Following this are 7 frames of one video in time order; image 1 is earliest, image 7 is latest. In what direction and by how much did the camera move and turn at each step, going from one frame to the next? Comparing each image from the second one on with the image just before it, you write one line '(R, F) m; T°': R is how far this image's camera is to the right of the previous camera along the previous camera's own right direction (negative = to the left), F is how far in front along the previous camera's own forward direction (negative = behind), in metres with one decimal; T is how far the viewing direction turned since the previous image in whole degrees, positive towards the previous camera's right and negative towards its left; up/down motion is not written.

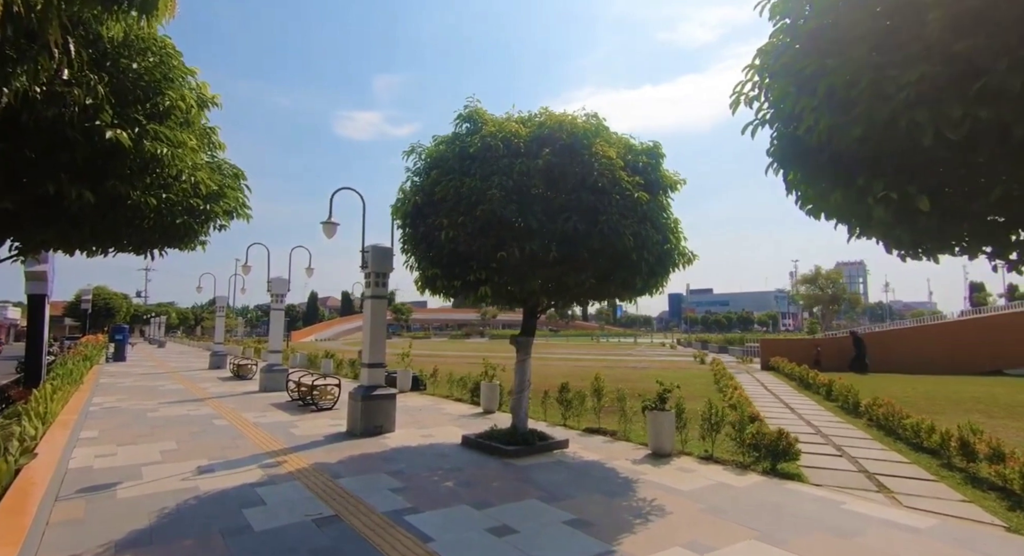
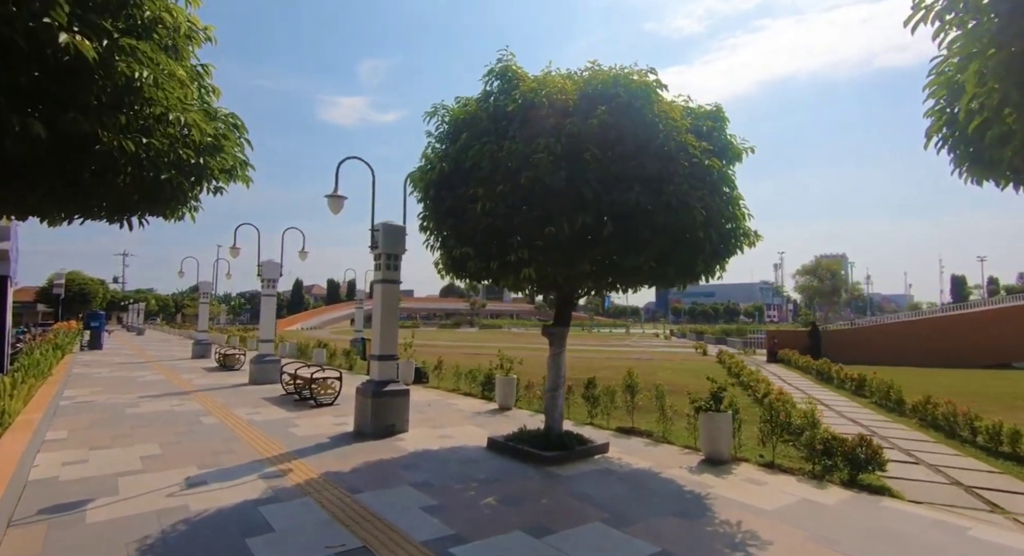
(-0.7, +1.1) m; +1°
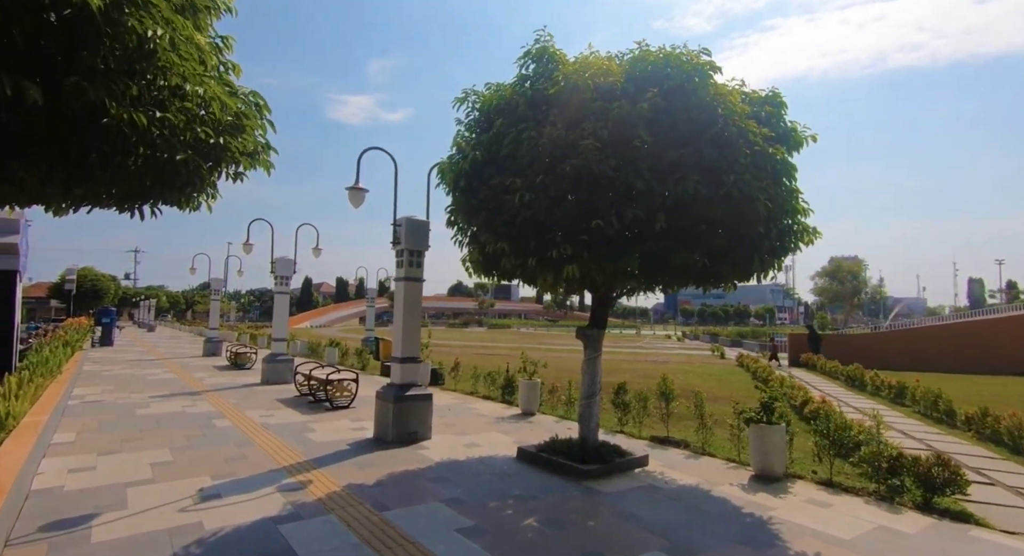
(-0.3, +0.5) m; -1°
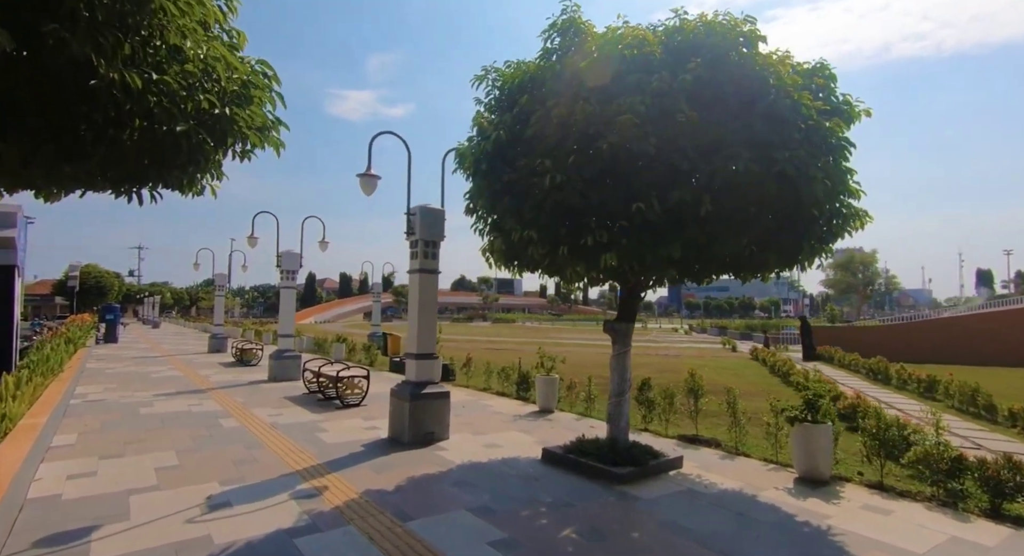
(-0.3, +0.4) m; 0°
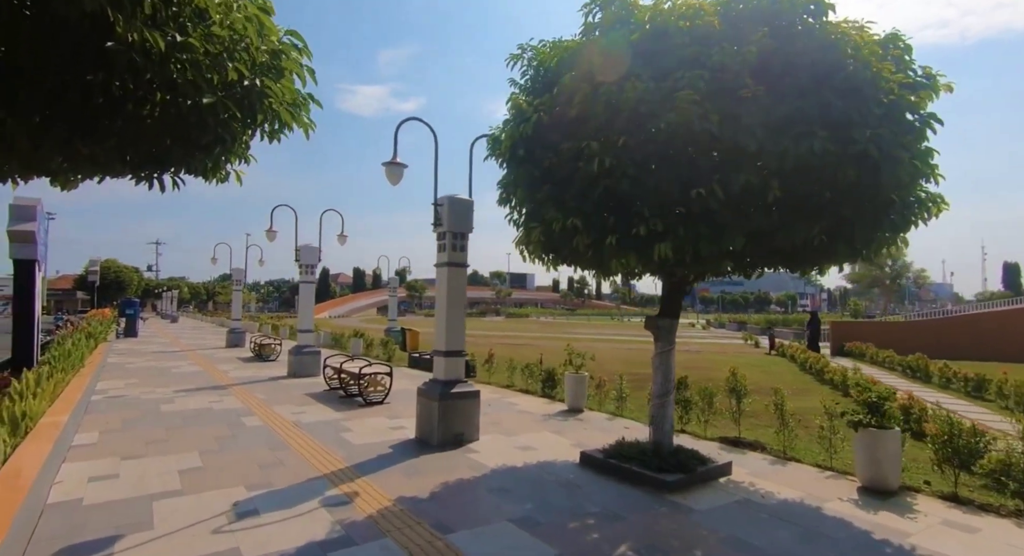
(-0.3, +0.4) m; -1°
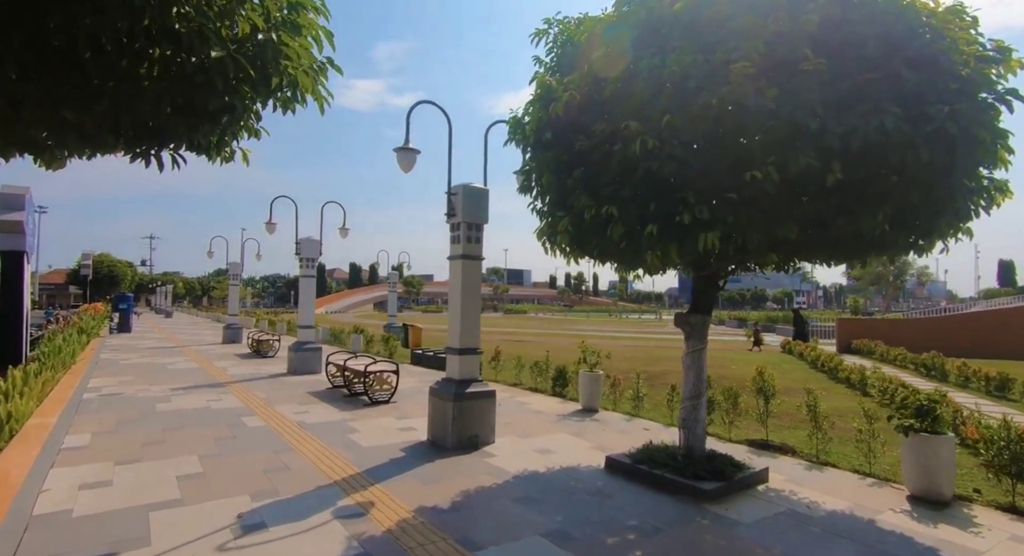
(-0.3, +0.4) m; 0°
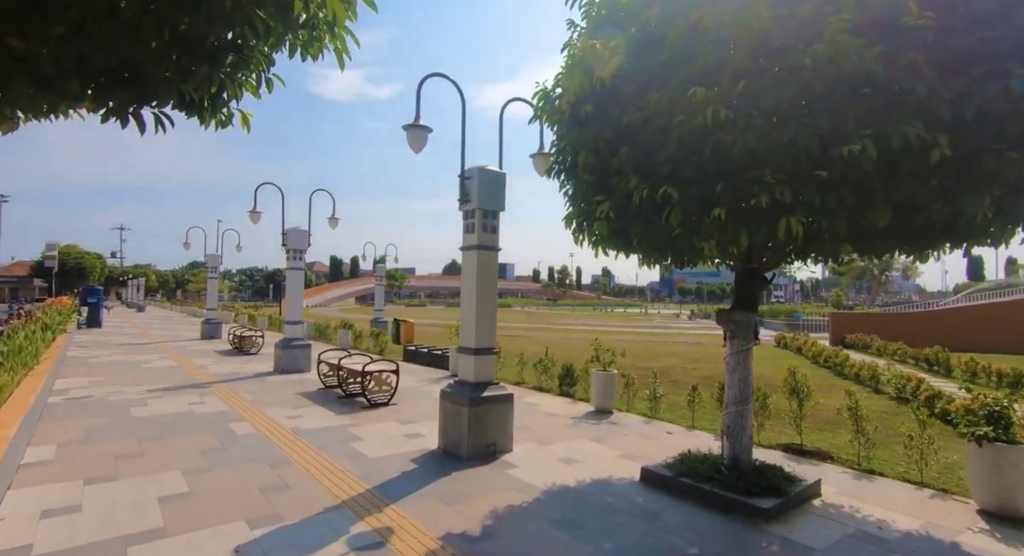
(-0.5, +0.7) m; +2°
